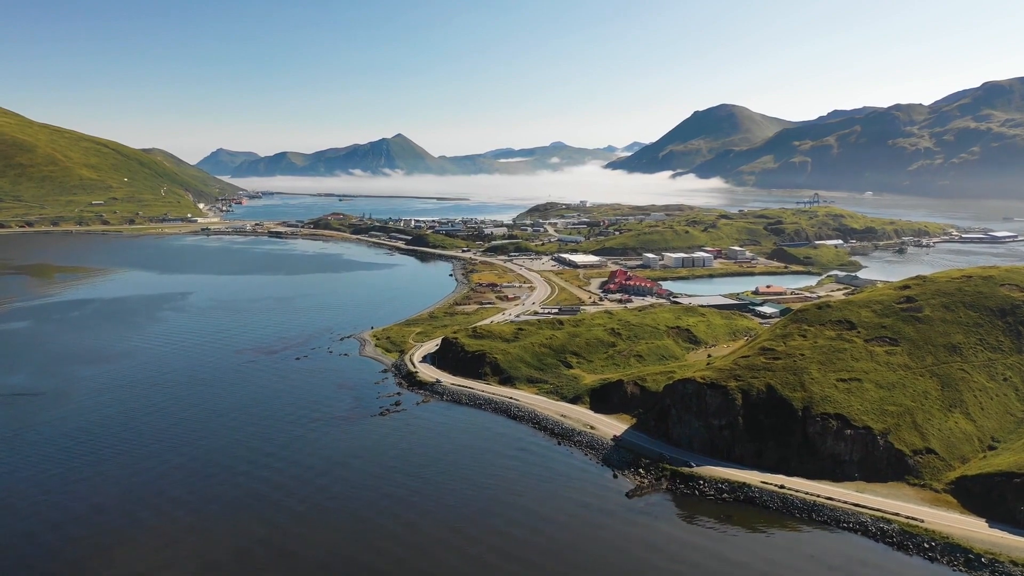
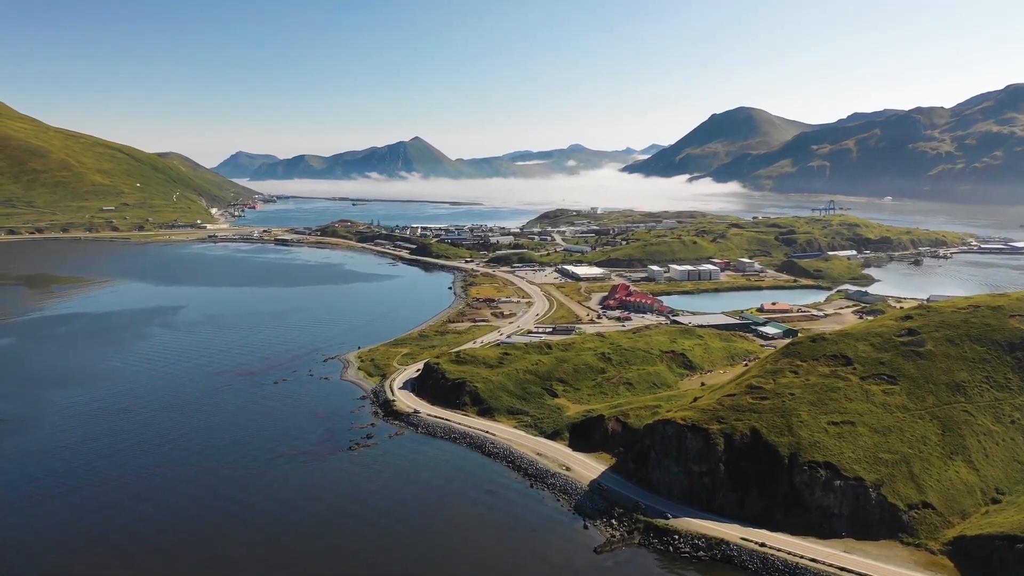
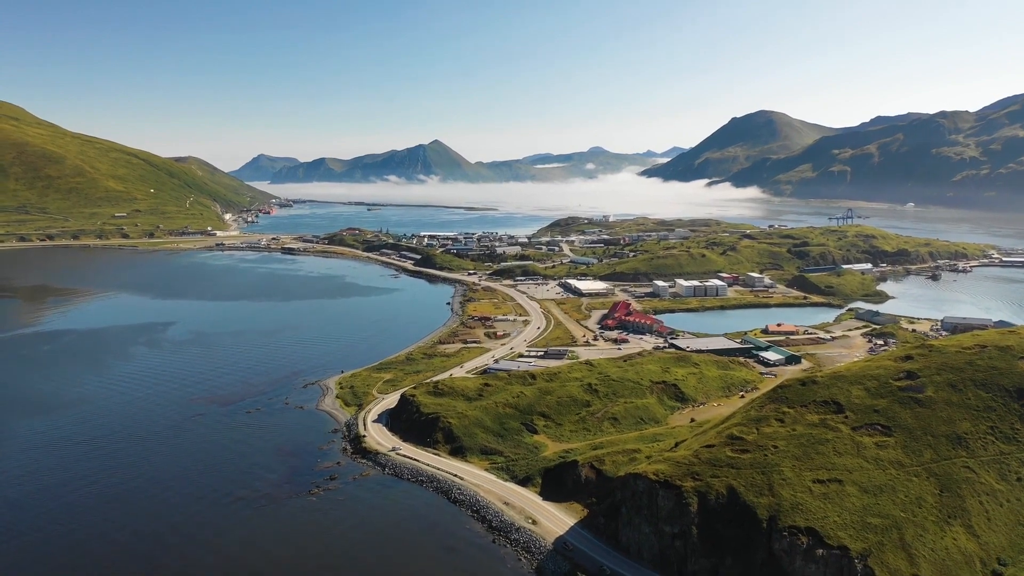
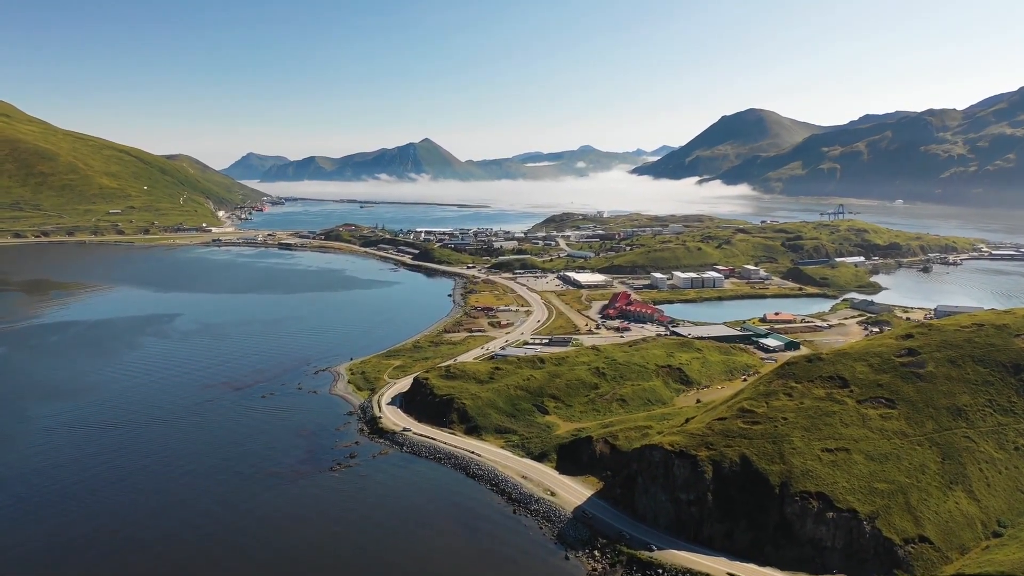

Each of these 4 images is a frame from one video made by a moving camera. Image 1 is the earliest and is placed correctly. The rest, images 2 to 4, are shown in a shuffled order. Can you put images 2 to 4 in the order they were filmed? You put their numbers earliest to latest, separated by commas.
2, 4, 3
